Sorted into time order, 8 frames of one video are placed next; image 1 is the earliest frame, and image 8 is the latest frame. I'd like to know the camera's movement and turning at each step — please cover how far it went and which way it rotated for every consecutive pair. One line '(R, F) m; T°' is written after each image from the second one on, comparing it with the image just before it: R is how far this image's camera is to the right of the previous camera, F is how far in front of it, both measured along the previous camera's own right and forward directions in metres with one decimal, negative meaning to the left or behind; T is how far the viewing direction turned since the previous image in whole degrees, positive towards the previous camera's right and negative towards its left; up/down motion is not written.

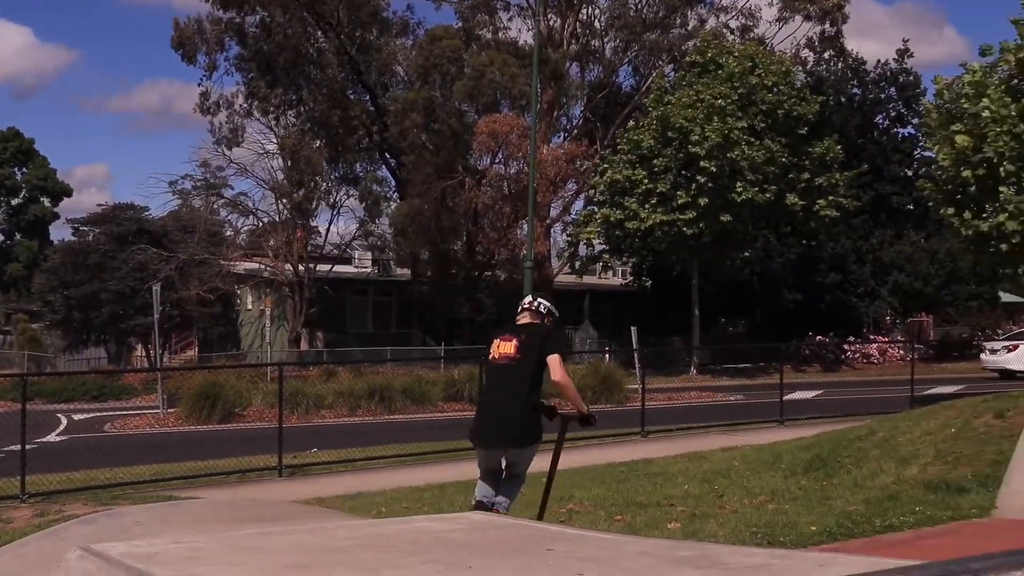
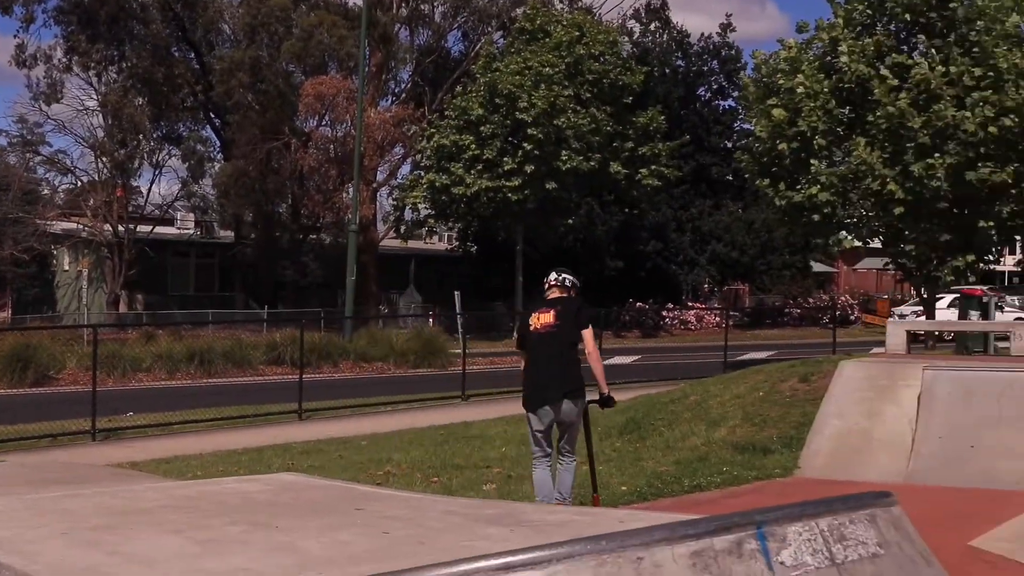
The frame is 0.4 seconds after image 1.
(+0.5, 0.0) m; +5°
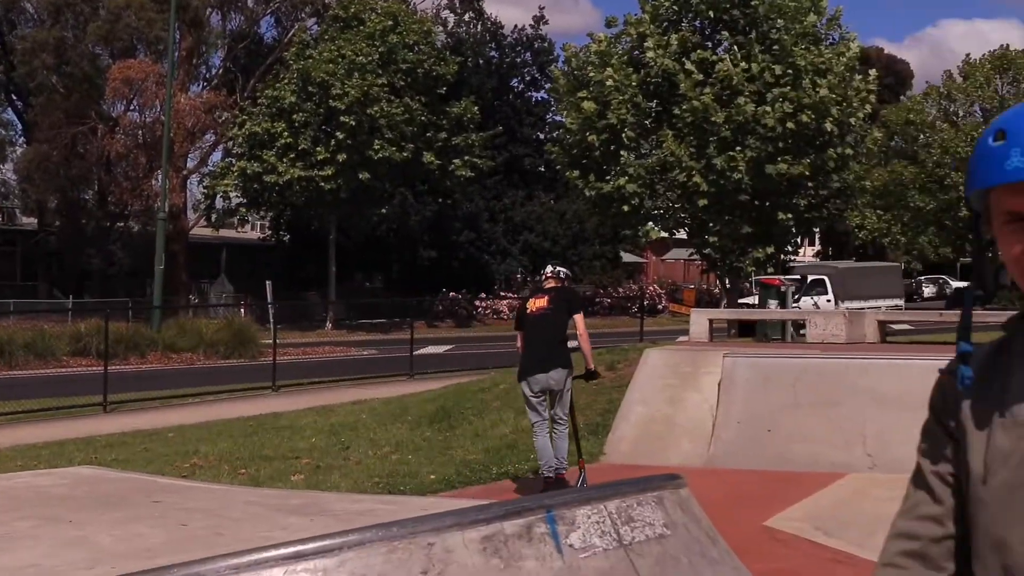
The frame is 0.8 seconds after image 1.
(+0.6, 0.0) m; +5°
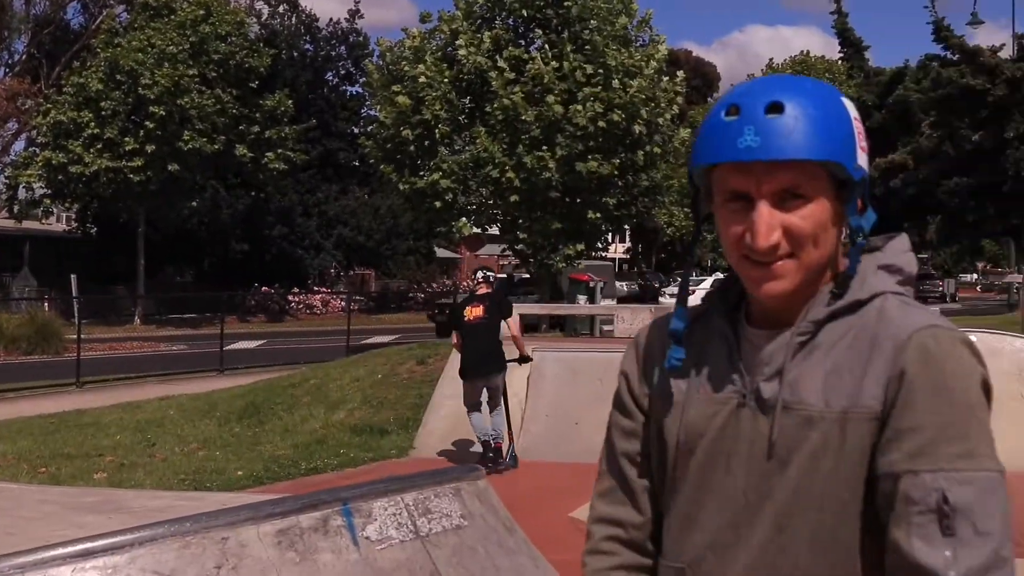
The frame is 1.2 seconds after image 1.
(+0.5, 0.0) m; +5°
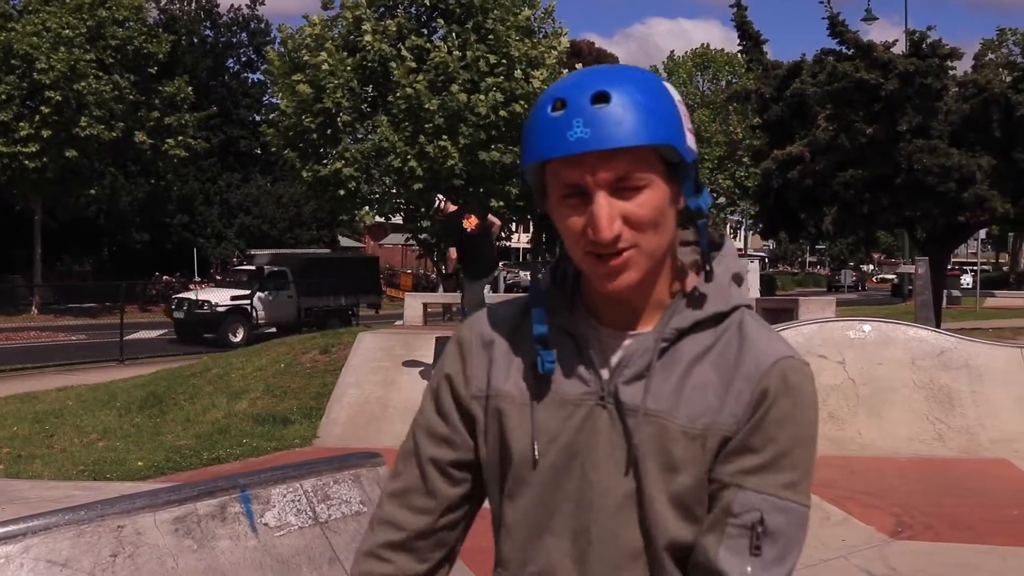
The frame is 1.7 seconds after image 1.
(+0.2, 0.0) m; +3°
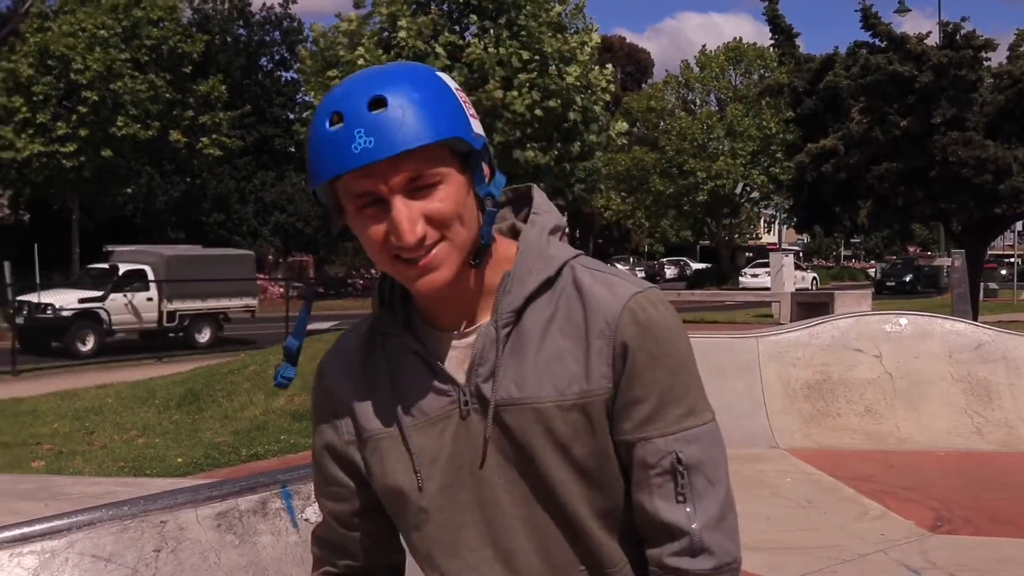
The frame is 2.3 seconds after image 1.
(-0.1, 0.0) m; -1°
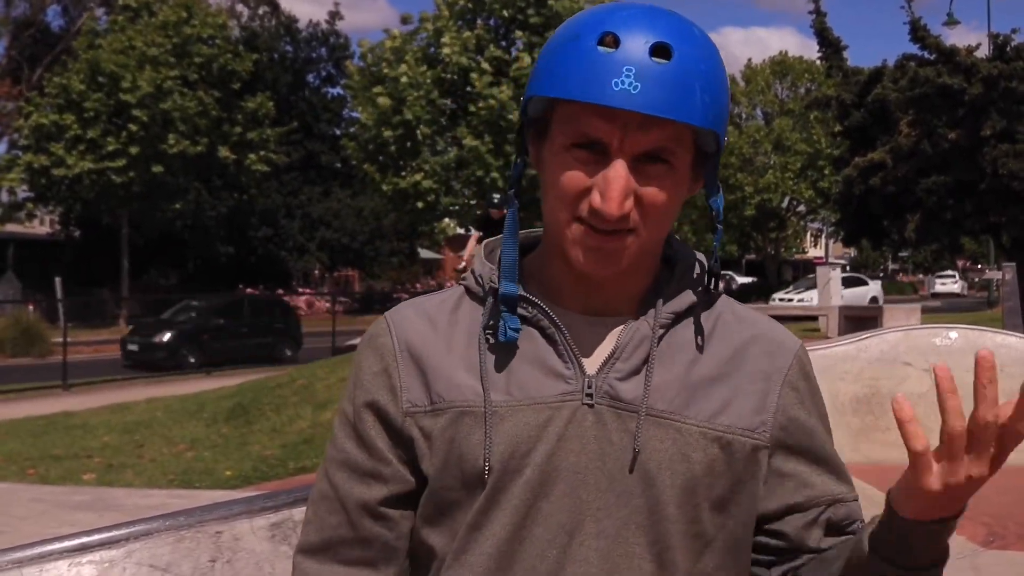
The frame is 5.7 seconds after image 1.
(-0.1, 0.0) m; -1°
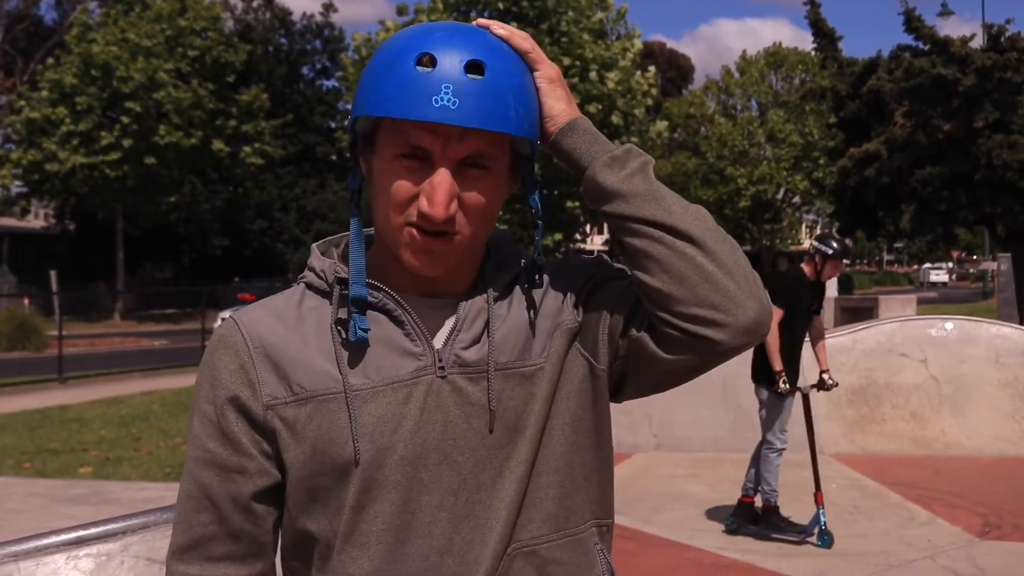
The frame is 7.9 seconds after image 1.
(0.0, 0.0) m; 0°
